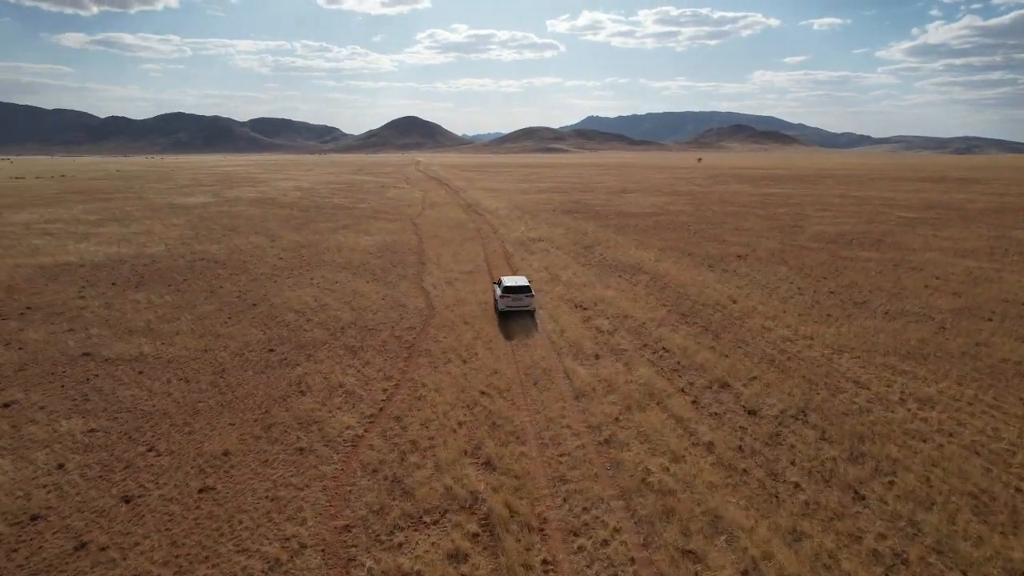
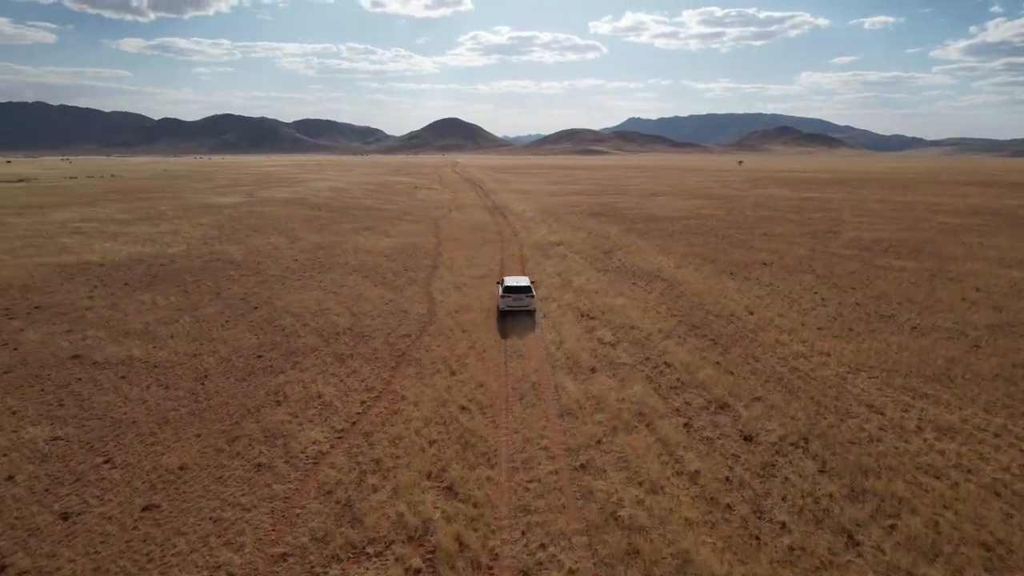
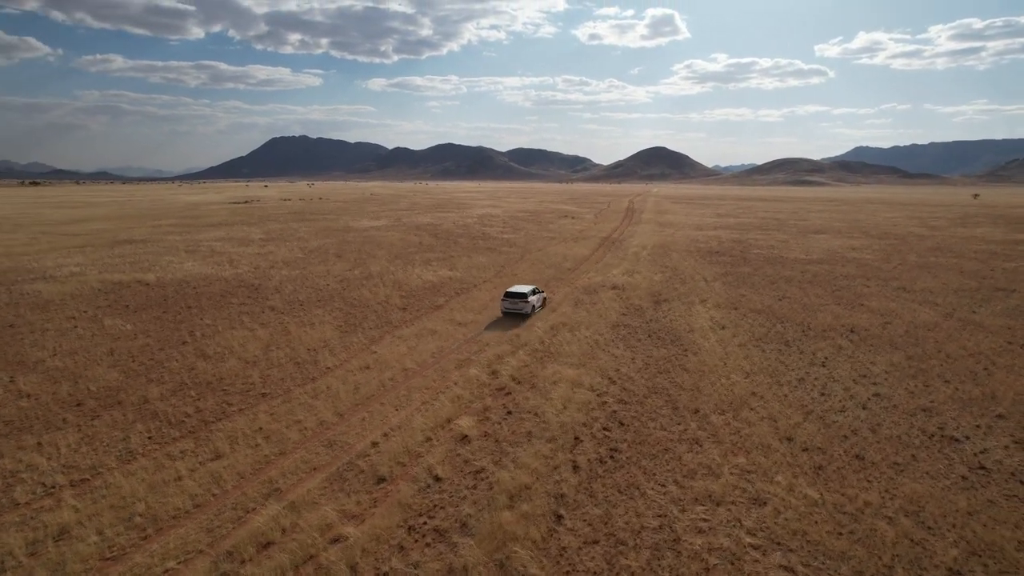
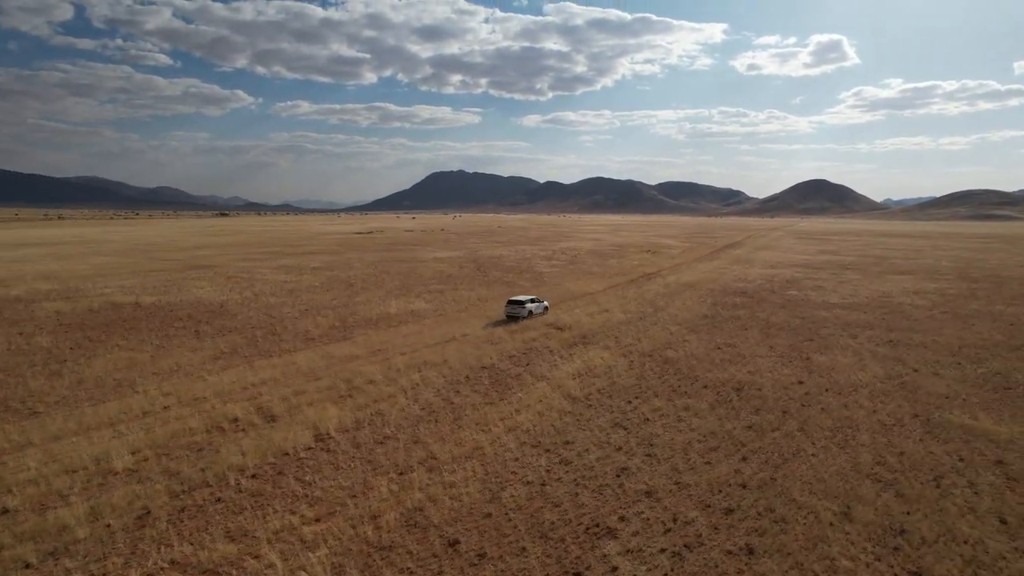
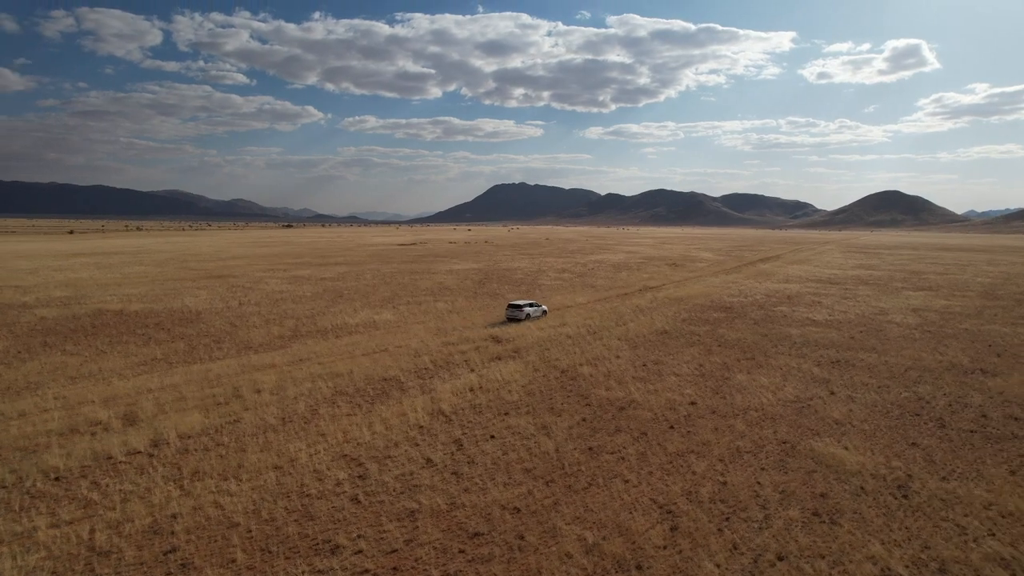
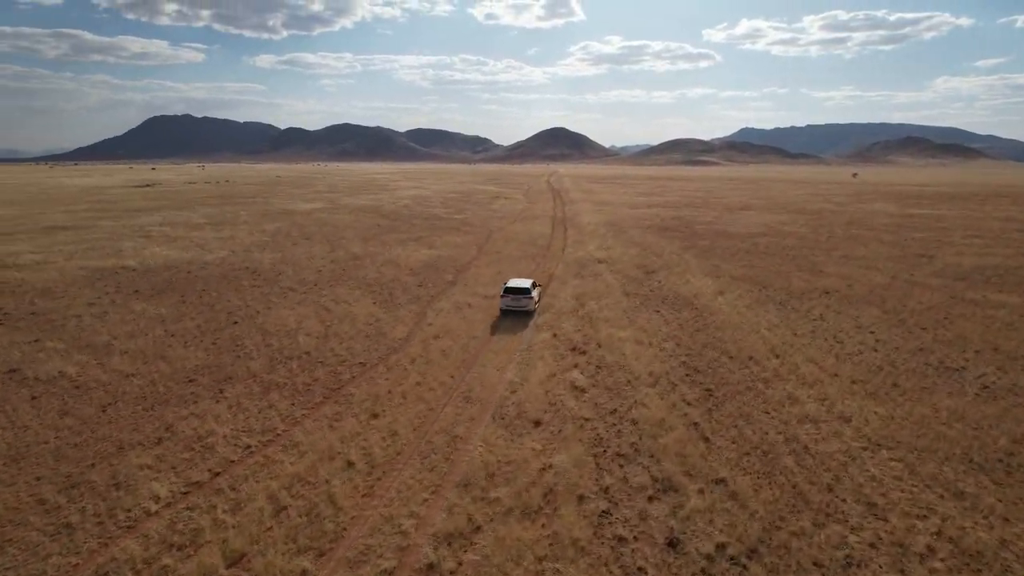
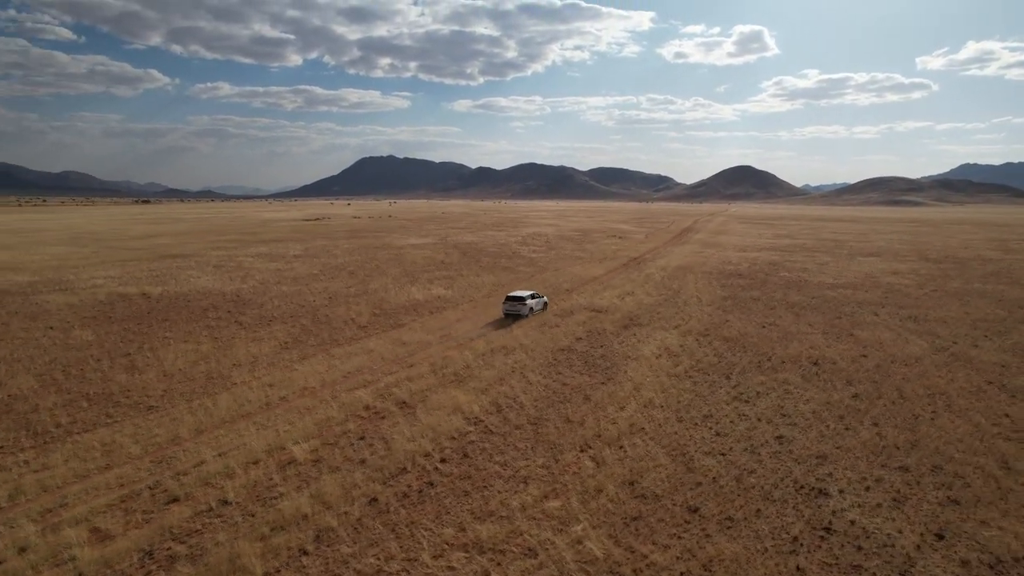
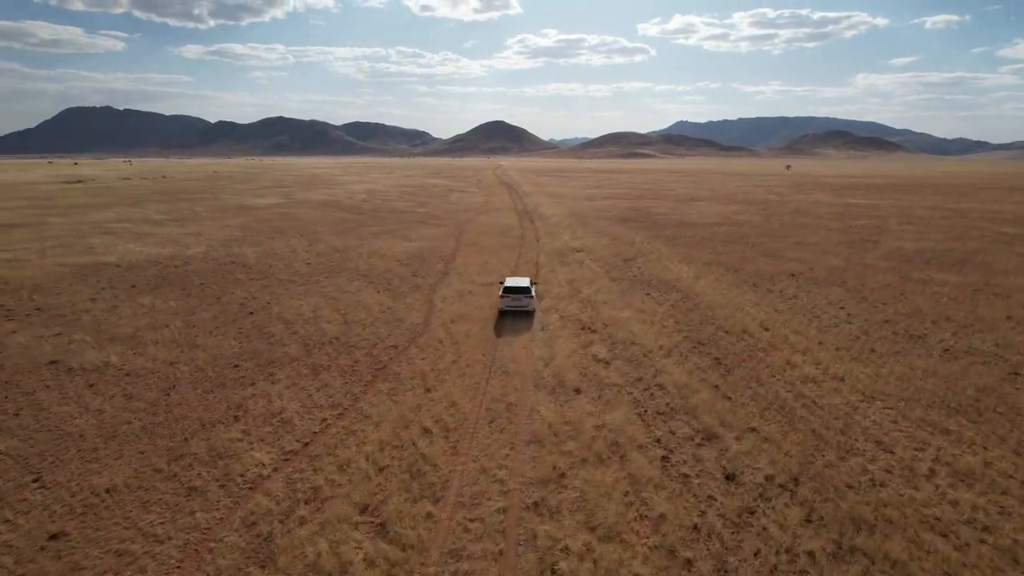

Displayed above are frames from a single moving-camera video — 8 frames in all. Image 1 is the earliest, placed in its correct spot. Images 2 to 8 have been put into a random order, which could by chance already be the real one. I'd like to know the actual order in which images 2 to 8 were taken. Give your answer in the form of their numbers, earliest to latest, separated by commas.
2, 8, 6, 3, 7, 4, 5
